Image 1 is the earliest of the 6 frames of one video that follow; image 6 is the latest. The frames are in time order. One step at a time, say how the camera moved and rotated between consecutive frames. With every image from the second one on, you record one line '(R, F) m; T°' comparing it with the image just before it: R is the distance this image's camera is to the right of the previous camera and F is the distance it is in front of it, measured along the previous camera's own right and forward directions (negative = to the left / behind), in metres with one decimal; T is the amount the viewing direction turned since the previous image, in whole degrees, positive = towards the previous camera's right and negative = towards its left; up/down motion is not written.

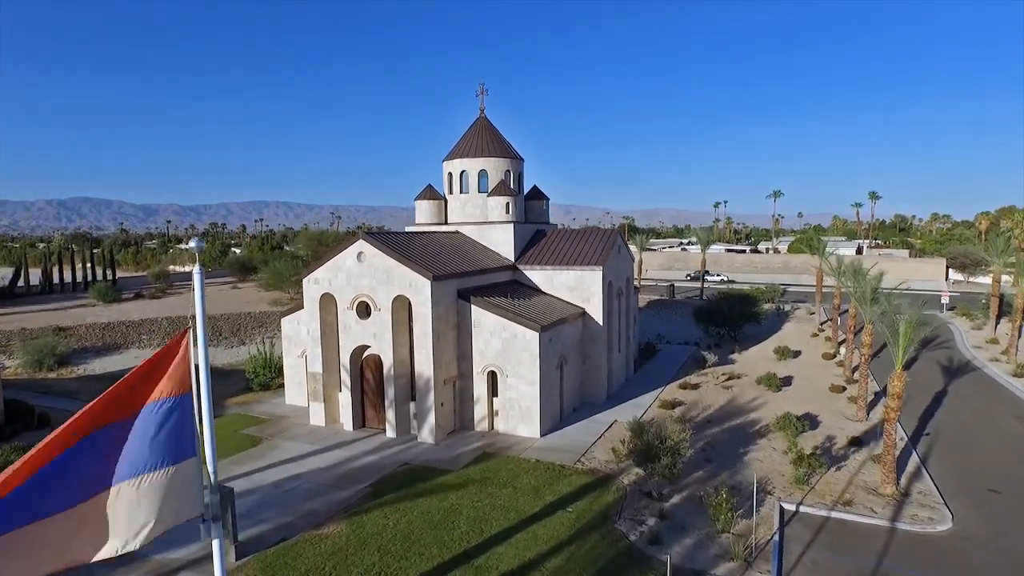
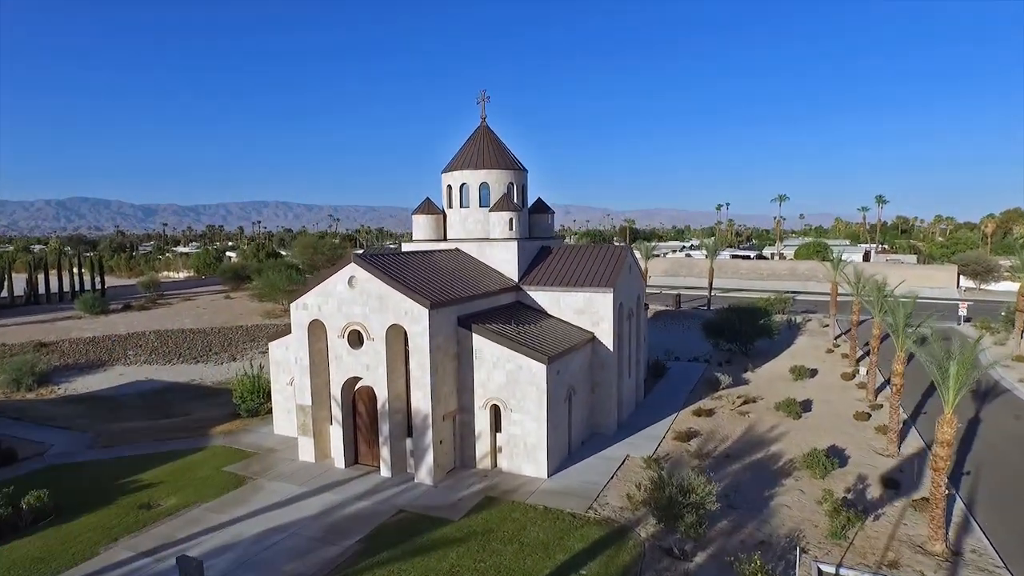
(-0.1, +1.4) m; 0°
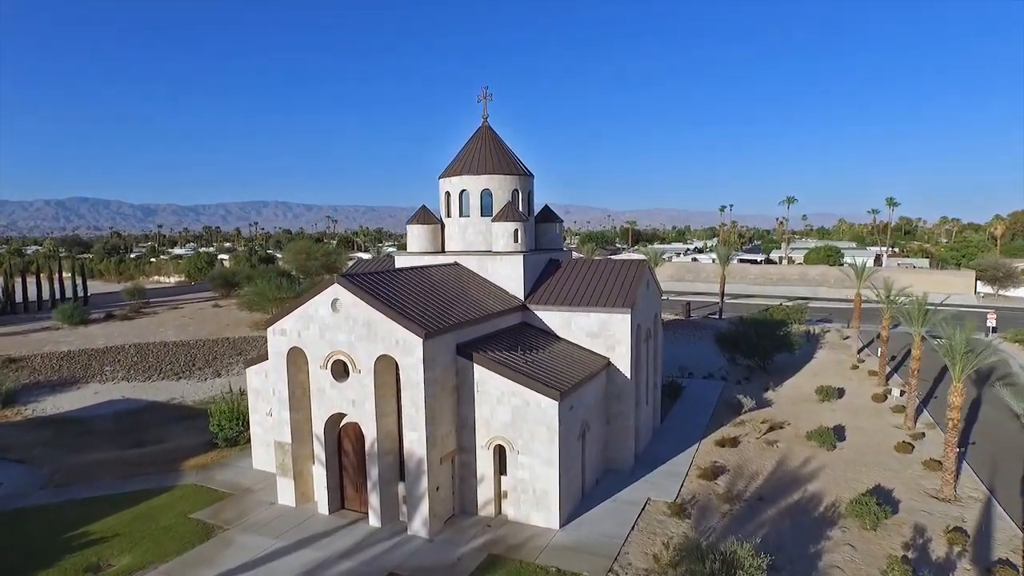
(-0.2, +2.1) m; 0°
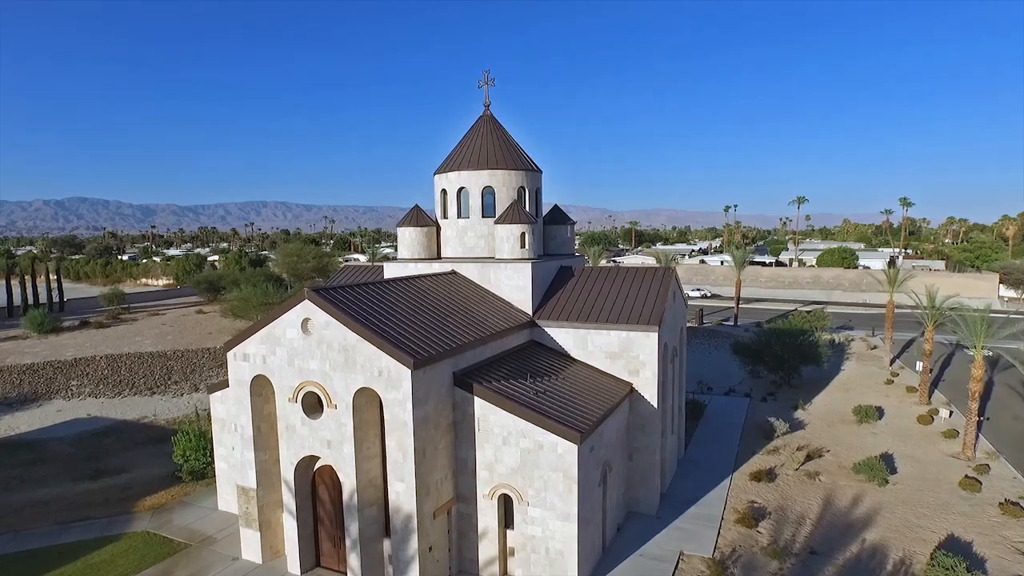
(-0.2, +2.5) m; 0°
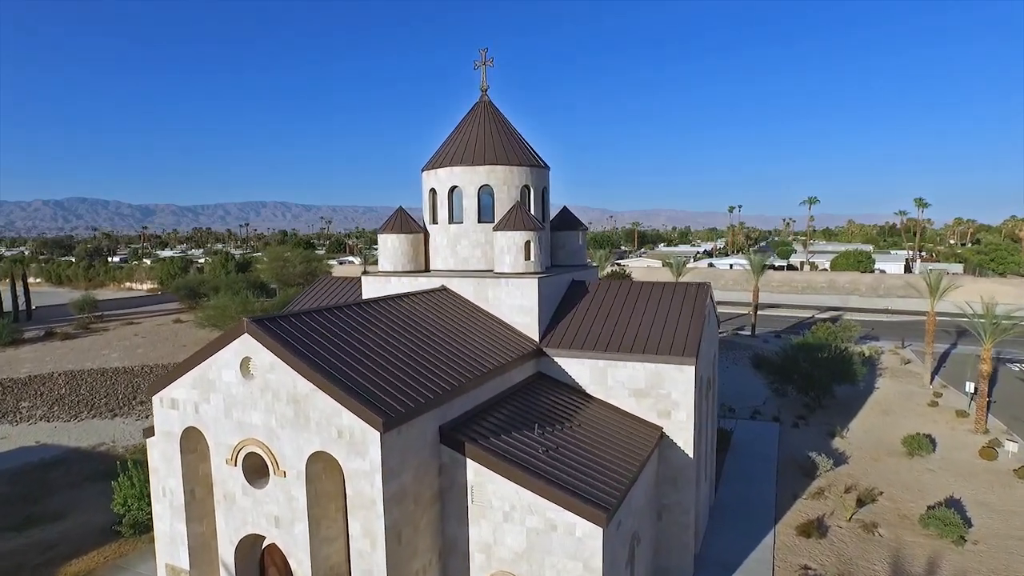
(-0.1, +2.8) m; 0°
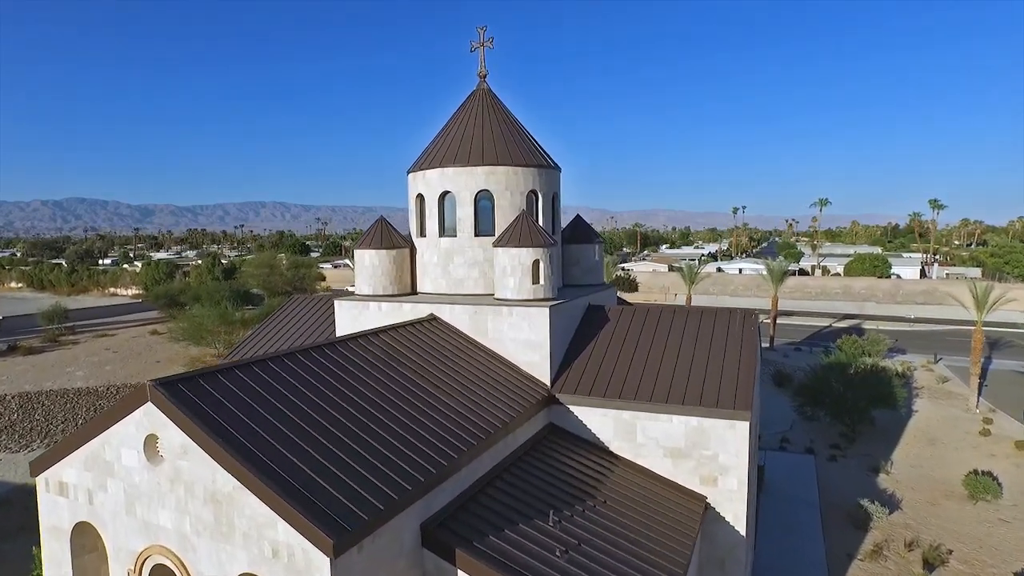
(-0.1, +2.5) m; 0°
